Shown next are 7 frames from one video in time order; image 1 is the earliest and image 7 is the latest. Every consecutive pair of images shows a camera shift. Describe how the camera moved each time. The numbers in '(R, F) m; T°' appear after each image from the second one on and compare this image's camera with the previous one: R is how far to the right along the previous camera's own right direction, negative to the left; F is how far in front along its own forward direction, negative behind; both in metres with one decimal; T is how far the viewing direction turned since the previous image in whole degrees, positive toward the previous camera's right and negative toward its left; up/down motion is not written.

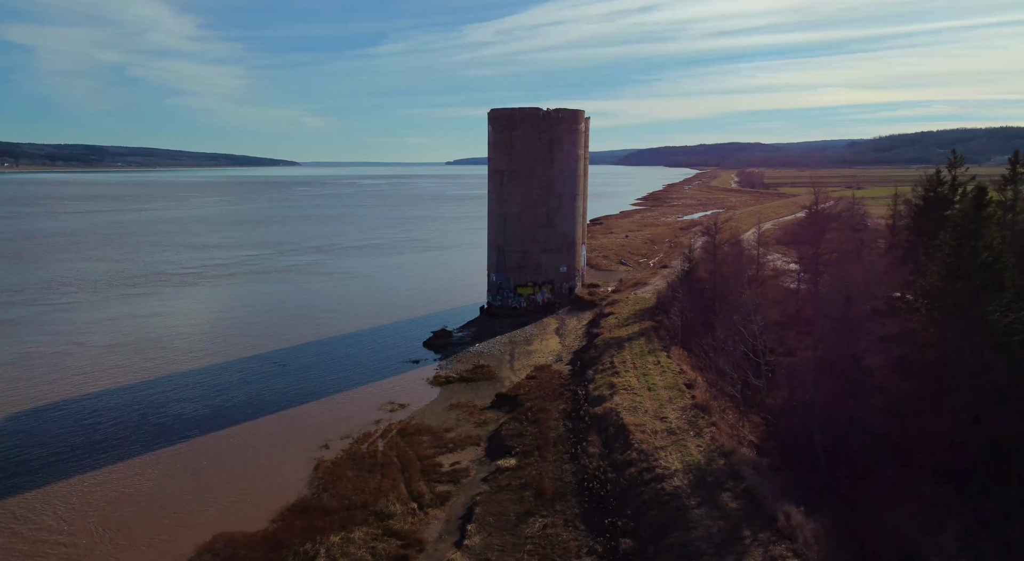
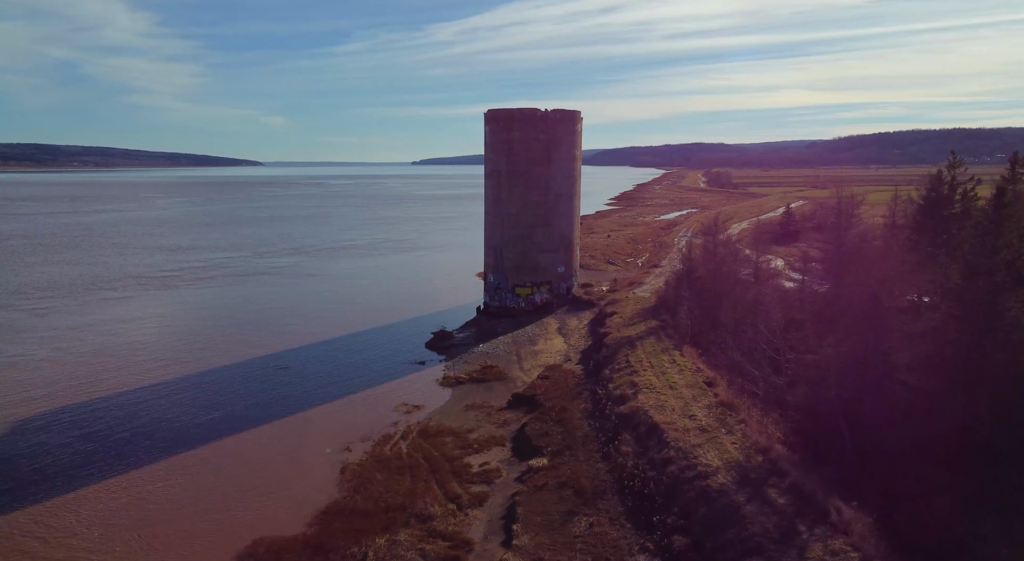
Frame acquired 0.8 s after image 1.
(-1.1, 0.0) m; +2°
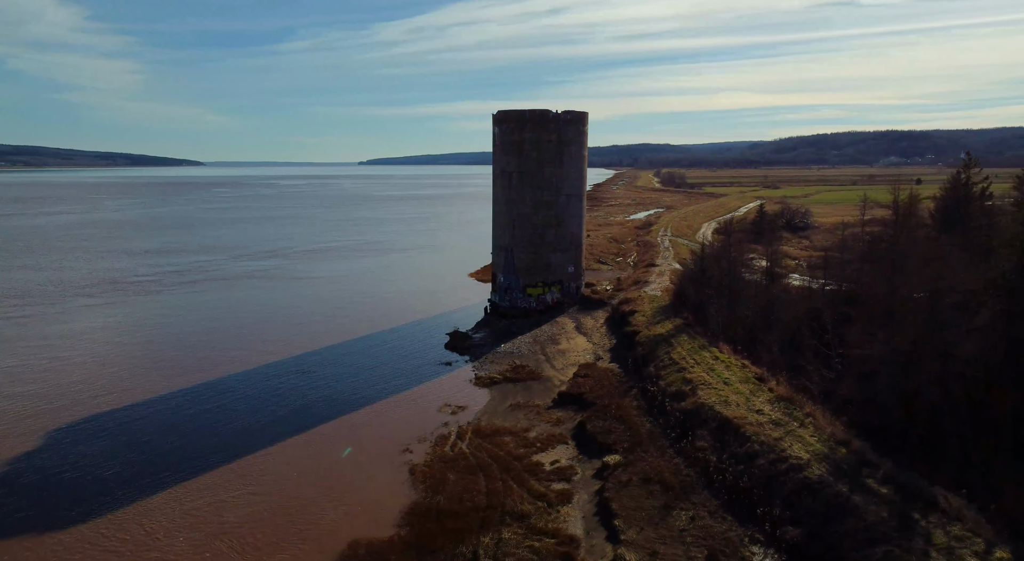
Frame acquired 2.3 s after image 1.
(-2.1, 0.0) m; +2°
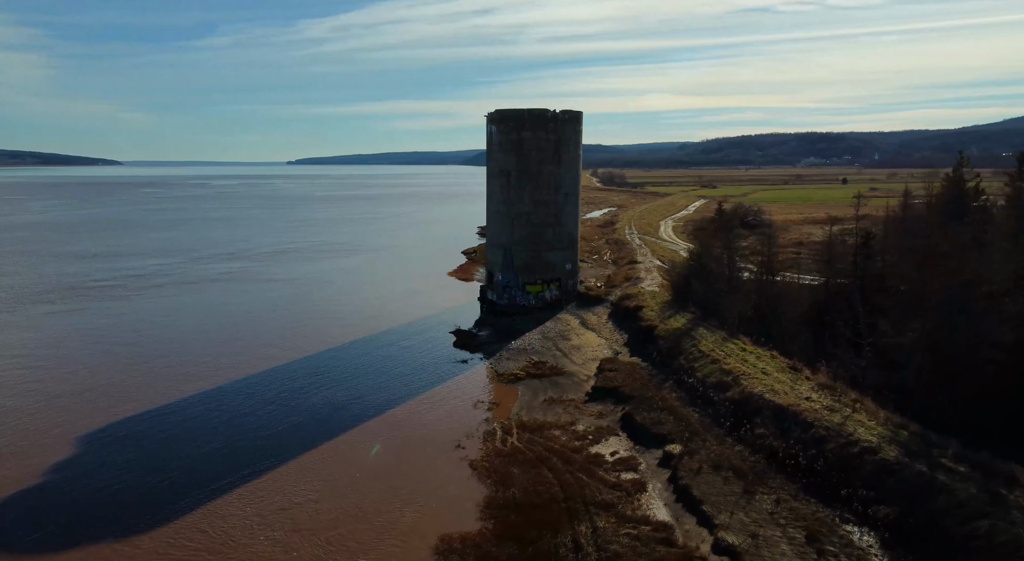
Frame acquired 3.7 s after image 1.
(-2.1, 0.0) m; +3°
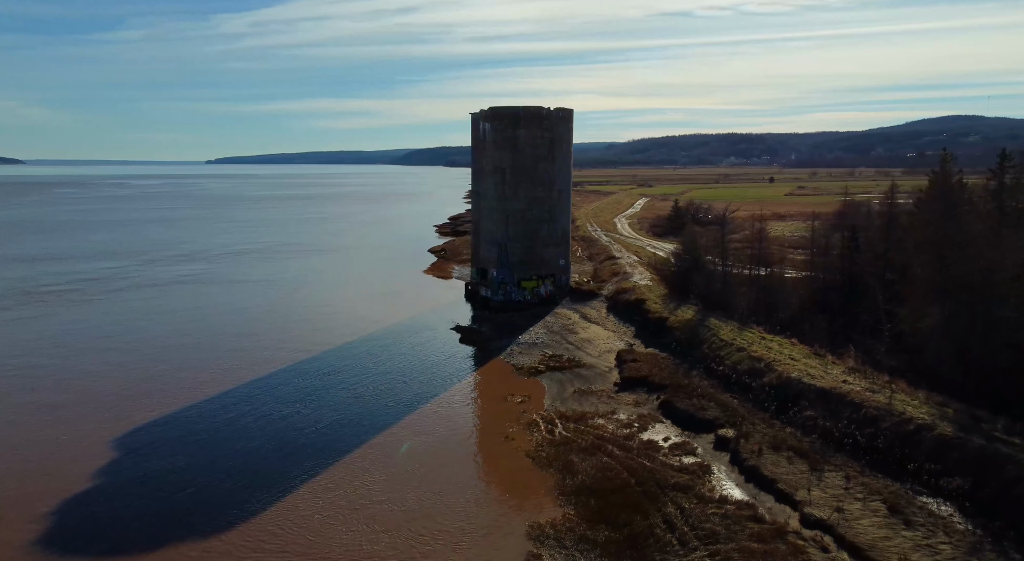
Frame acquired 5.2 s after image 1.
(-2.2, -0.1) m; +4°
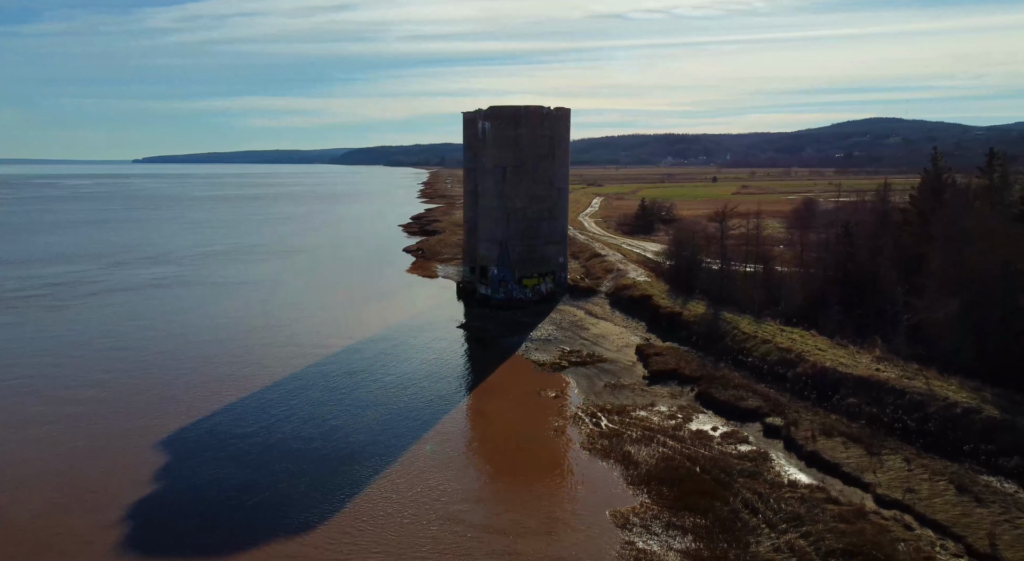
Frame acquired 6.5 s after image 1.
(-2.0, -0.1) m; +3°
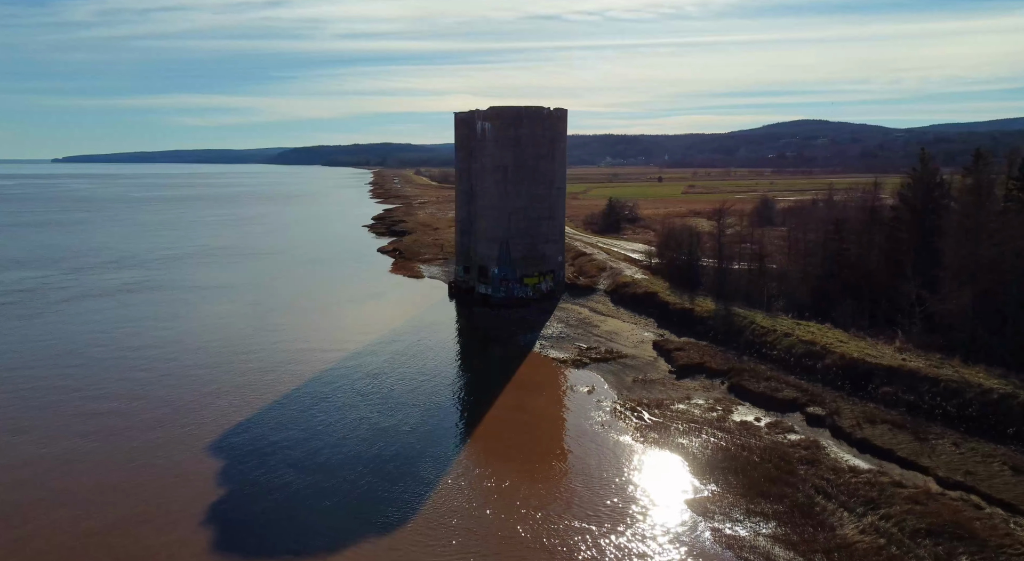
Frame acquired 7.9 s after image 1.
(-2.0, -0.2) m; +3°
